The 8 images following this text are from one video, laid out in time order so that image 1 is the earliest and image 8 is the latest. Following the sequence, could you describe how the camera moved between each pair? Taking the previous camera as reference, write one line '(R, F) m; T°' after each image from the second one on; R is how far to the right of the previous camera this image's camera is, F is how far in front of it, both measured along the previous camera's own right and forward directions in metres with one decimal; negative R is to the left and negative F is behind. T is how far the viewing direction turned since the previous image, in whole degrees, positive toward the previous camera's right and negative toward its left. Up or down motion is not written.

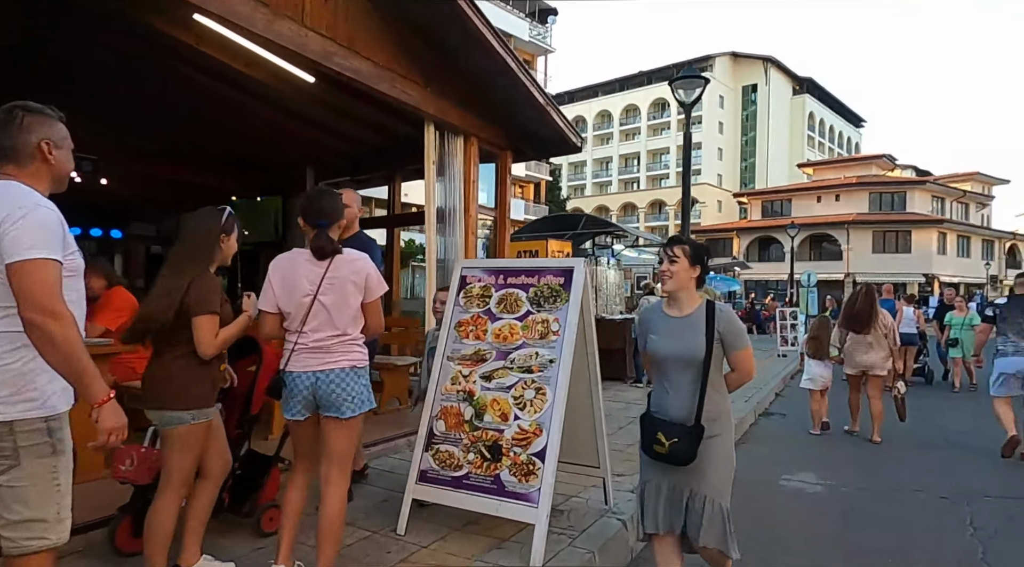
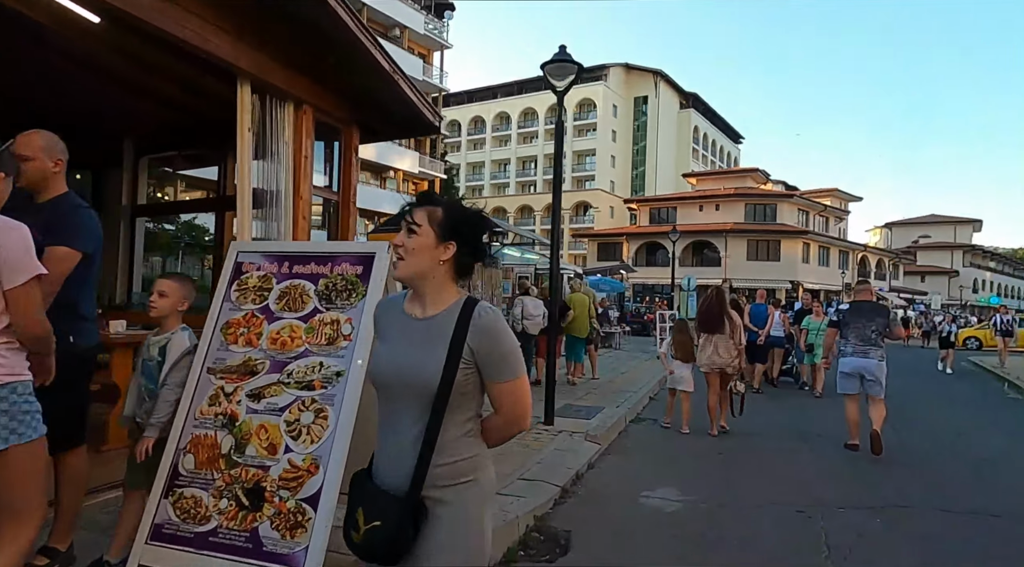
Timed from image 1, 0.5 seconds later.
(+0.5, +0.7) m; +9°
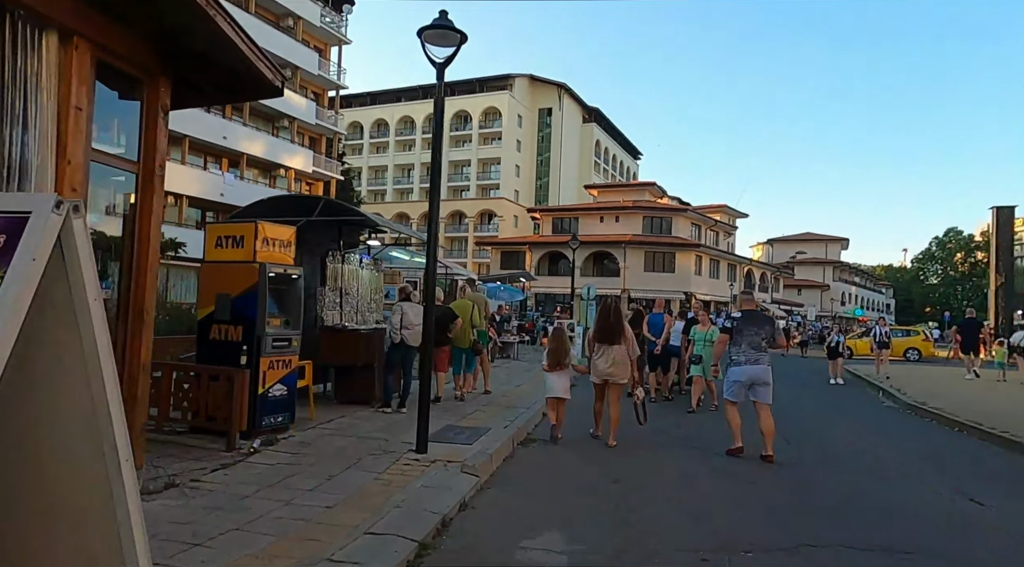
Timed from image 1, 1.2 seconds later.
(+0.3, +1.0) m; +9°
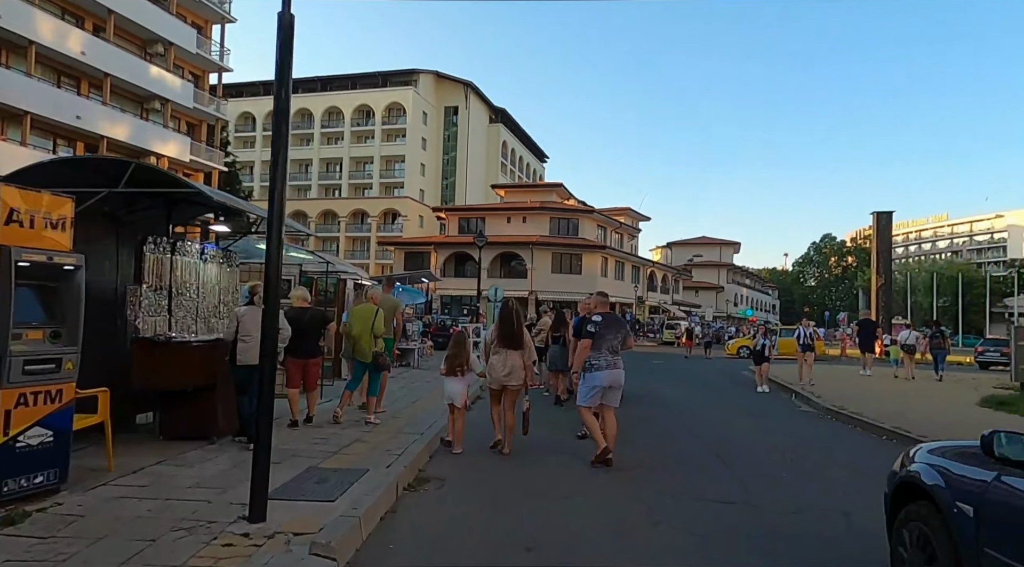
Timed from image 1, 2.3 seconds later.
(+0.2, +1.7) m; +8°
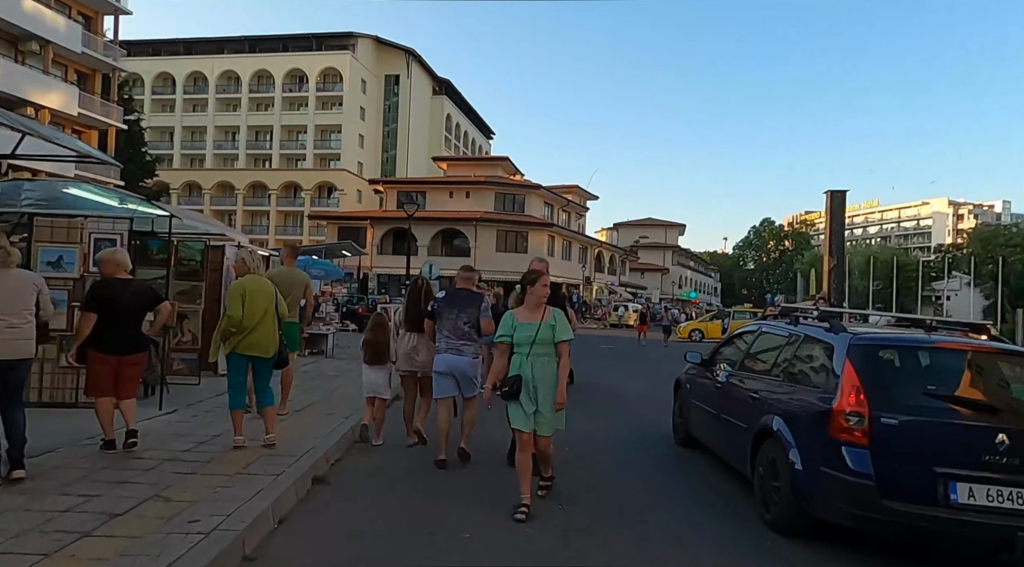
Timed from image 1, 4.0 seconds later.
(+0.3, +2.9) m; +5°
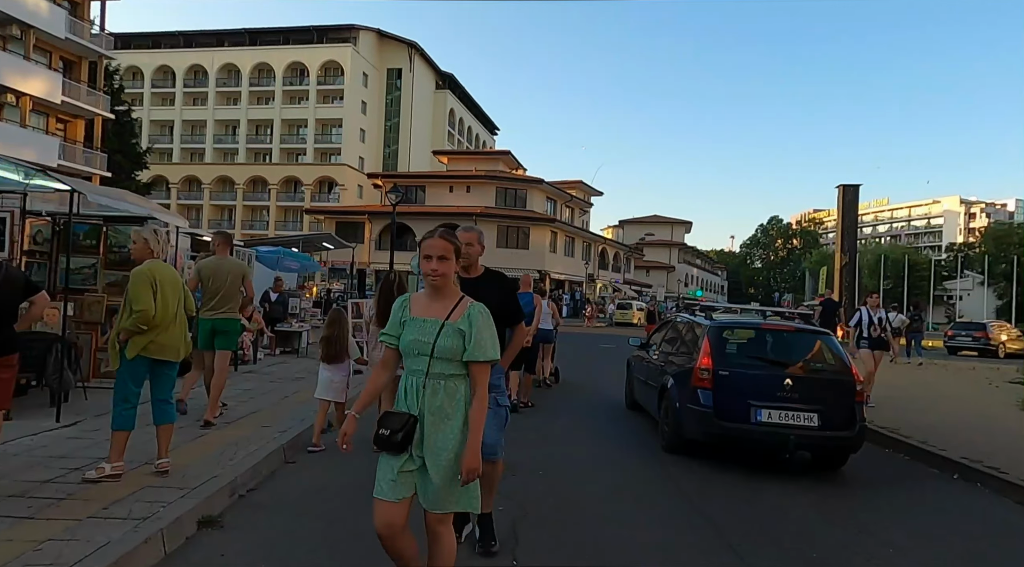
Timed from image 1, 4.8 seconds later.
(+0.4, +1.2) m; -1°
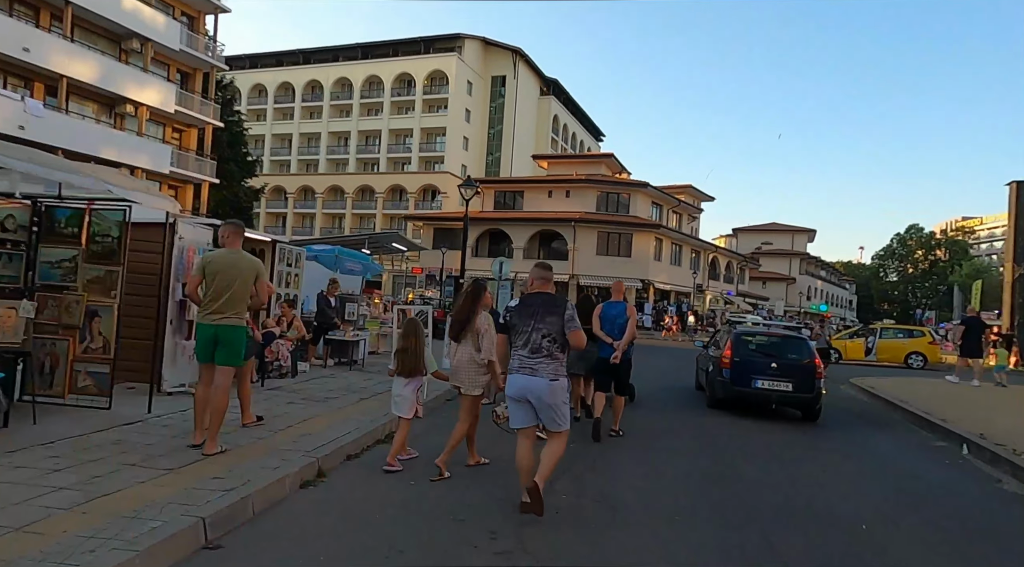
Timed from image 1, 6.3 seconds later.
(+0.4, +2.3) m; -10°
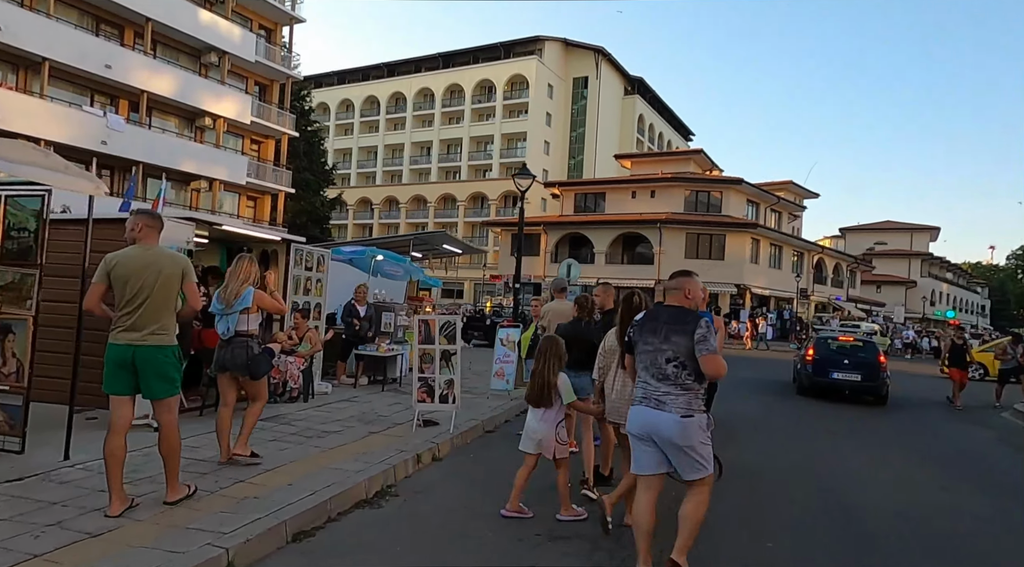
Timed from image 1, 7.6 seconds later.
(+0.5, +2.2) m; -8°
